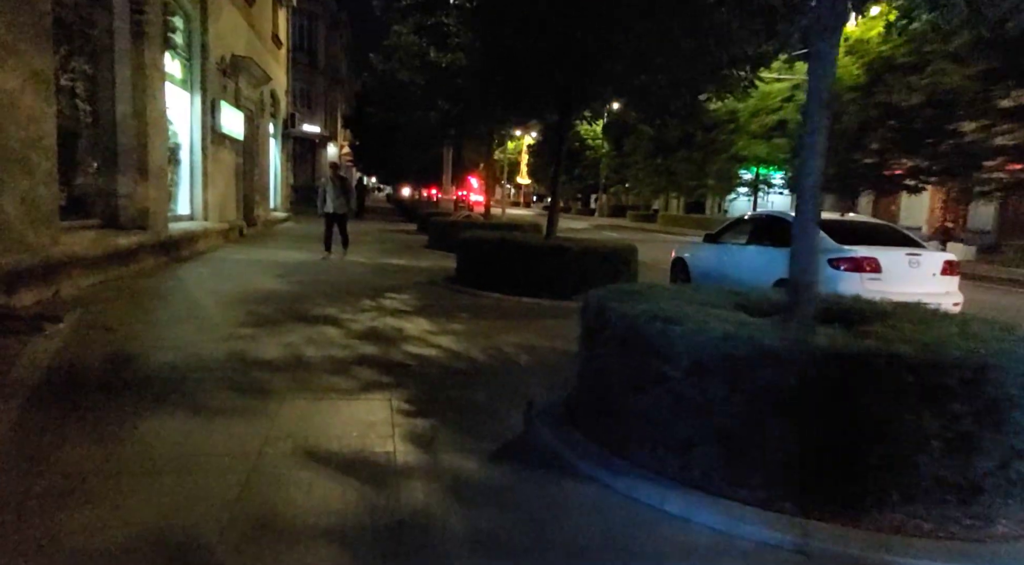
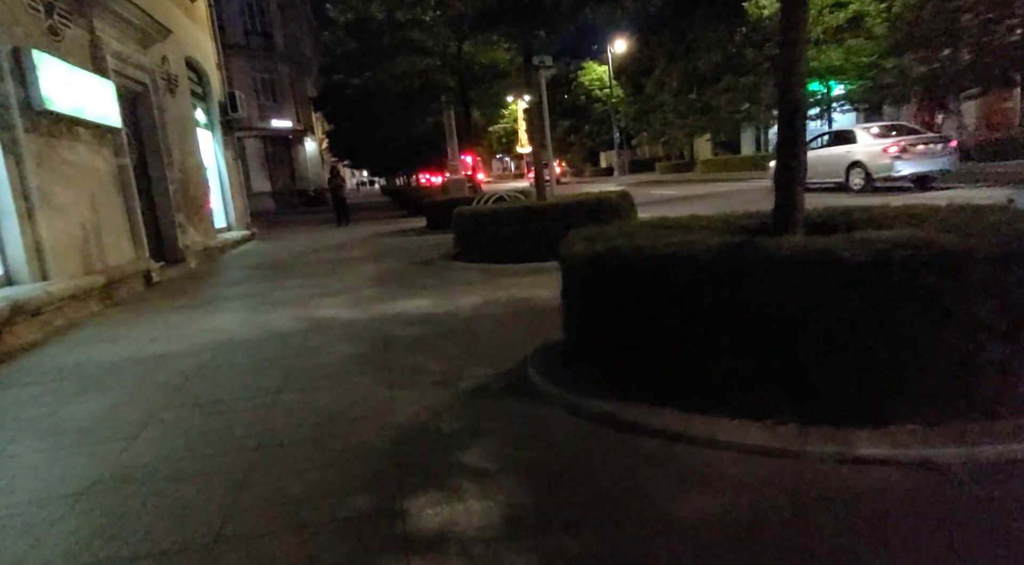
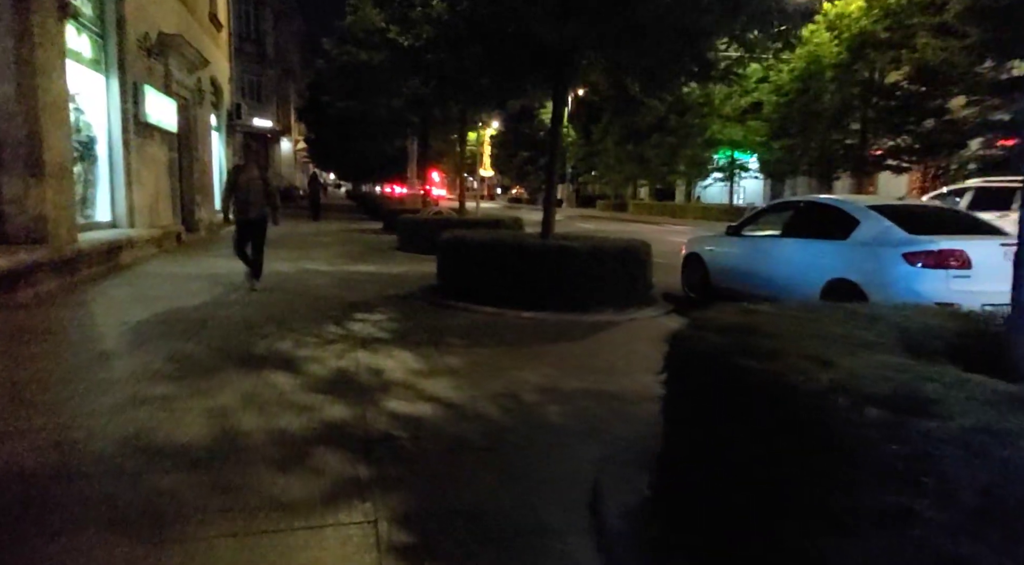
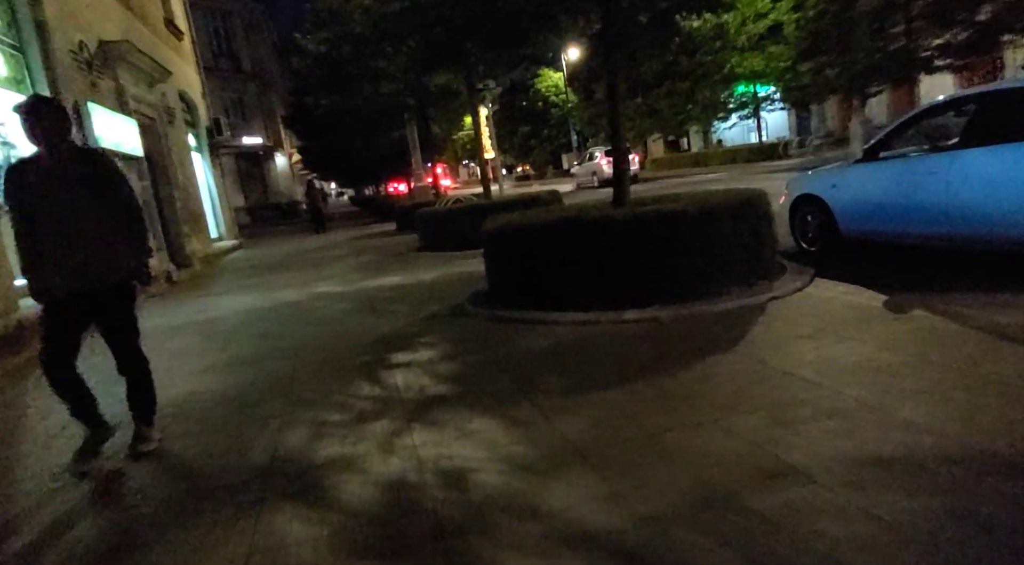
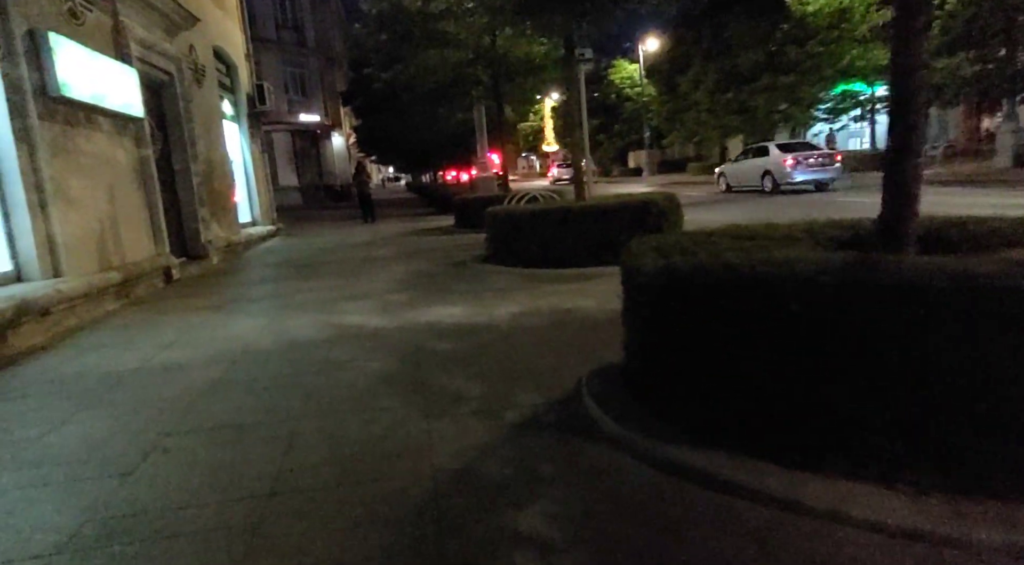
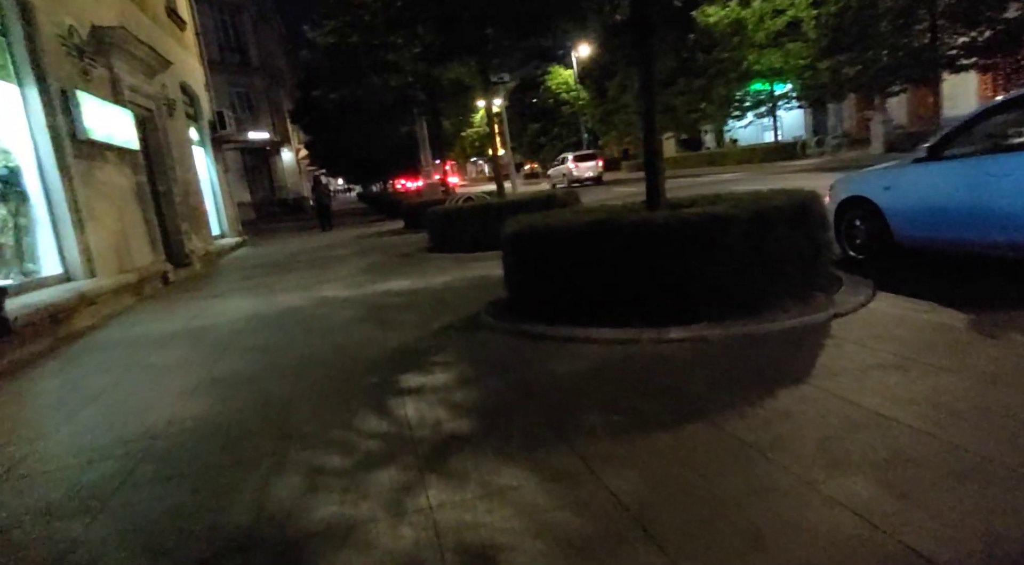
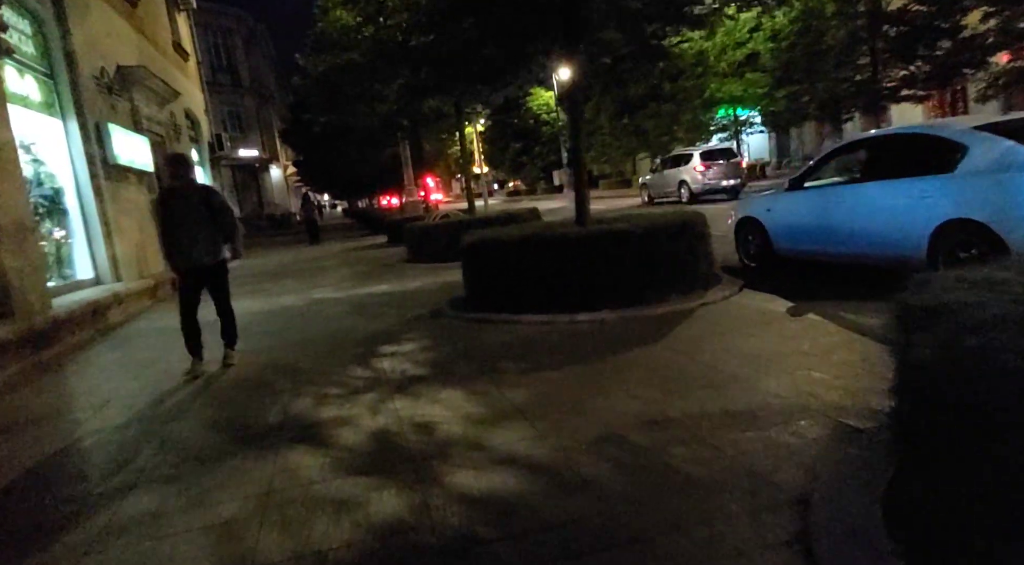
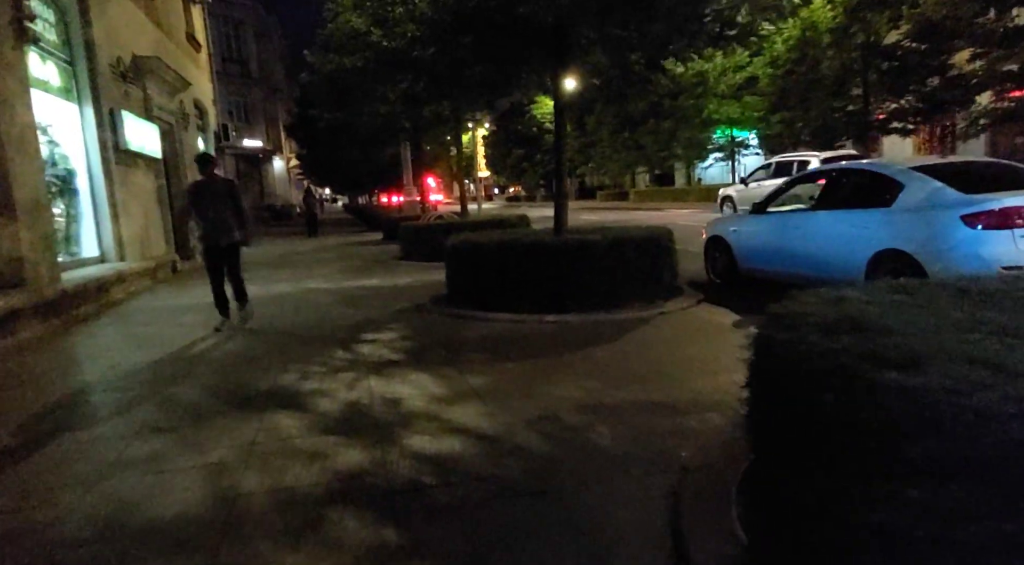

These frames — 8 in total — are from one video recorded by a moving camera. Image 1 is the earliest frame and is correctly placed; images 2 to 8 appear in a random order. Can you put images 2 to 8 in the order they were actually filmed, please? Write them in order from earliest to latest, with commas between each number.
3, 8, 7, 4, 6, 2, 5
